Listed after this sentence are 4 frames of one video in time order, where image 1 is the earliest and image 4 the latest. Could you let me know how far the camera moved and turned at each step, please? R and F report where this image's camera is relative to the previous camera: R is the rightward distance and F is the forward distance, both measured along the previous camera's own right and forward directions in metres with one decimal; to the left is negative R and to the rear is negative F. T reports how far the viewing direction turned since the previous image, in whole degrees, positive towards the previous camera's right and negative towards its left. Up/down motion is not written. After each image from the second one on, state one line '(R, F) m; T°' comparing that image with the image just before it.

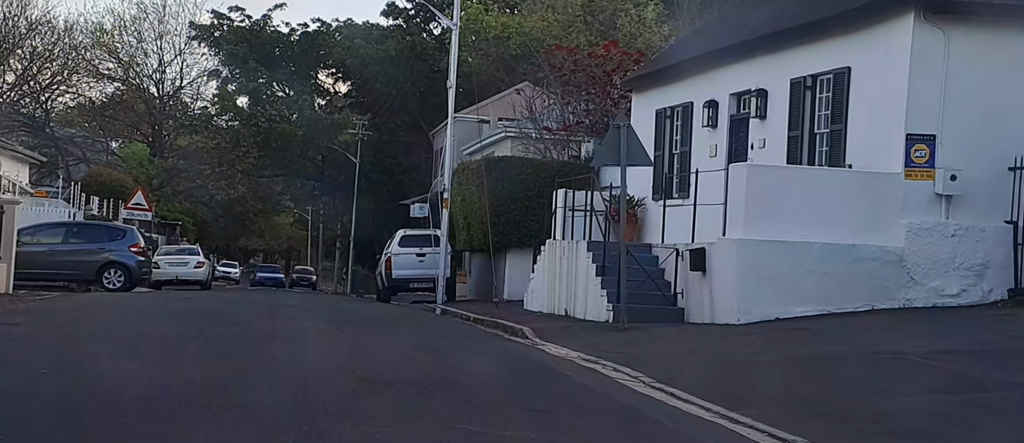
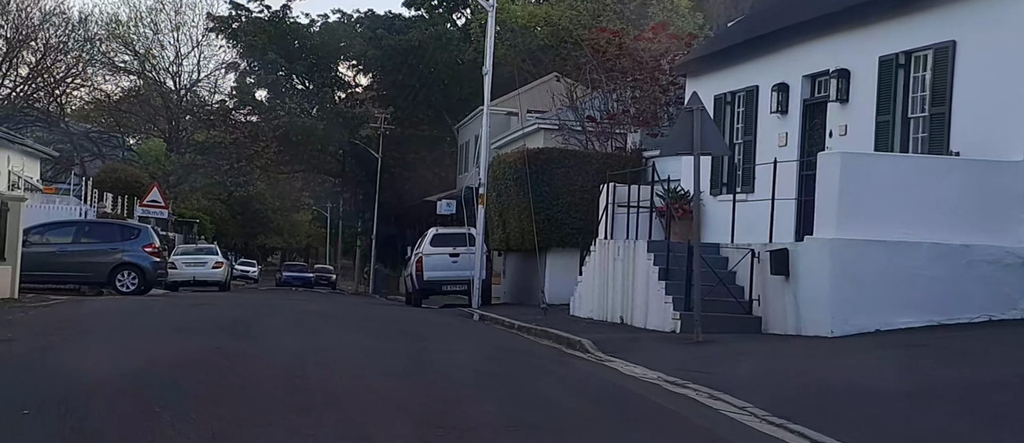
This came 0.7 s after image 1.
(-0.5, +1.9) m; -1°
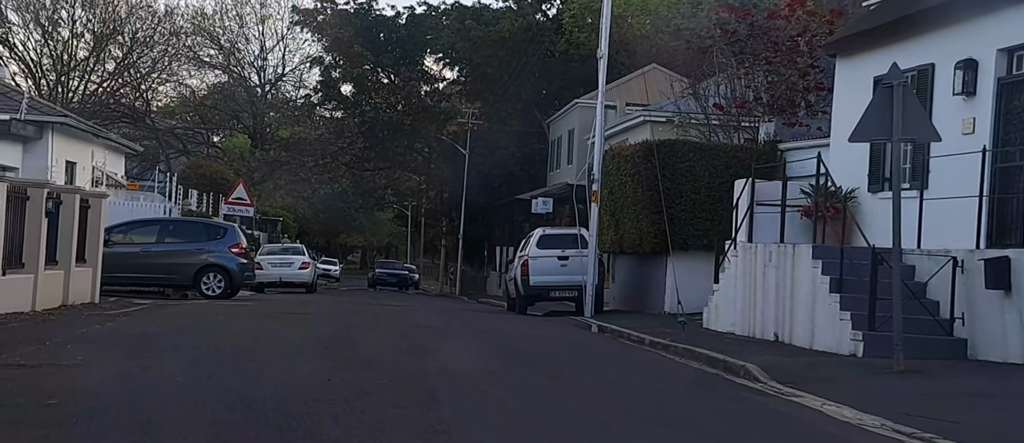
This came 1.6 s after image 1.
(-0.9, +2.3) m; -4°
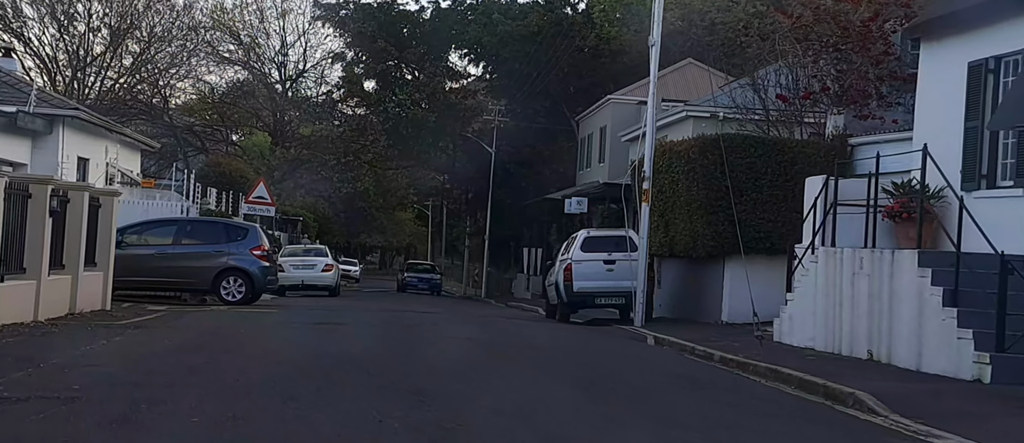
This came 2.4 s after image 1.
(-0.5, +1.8) m; -1°
